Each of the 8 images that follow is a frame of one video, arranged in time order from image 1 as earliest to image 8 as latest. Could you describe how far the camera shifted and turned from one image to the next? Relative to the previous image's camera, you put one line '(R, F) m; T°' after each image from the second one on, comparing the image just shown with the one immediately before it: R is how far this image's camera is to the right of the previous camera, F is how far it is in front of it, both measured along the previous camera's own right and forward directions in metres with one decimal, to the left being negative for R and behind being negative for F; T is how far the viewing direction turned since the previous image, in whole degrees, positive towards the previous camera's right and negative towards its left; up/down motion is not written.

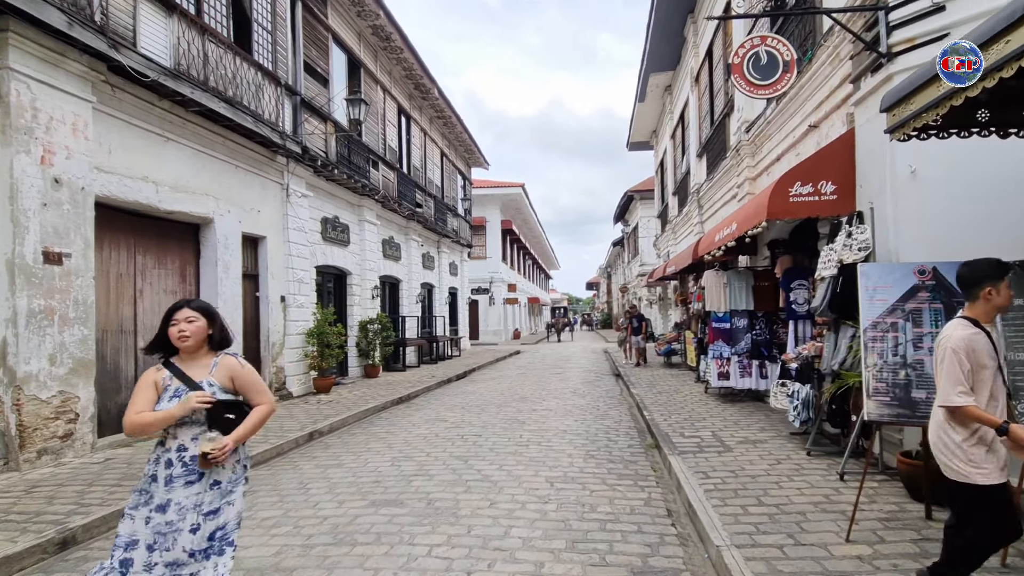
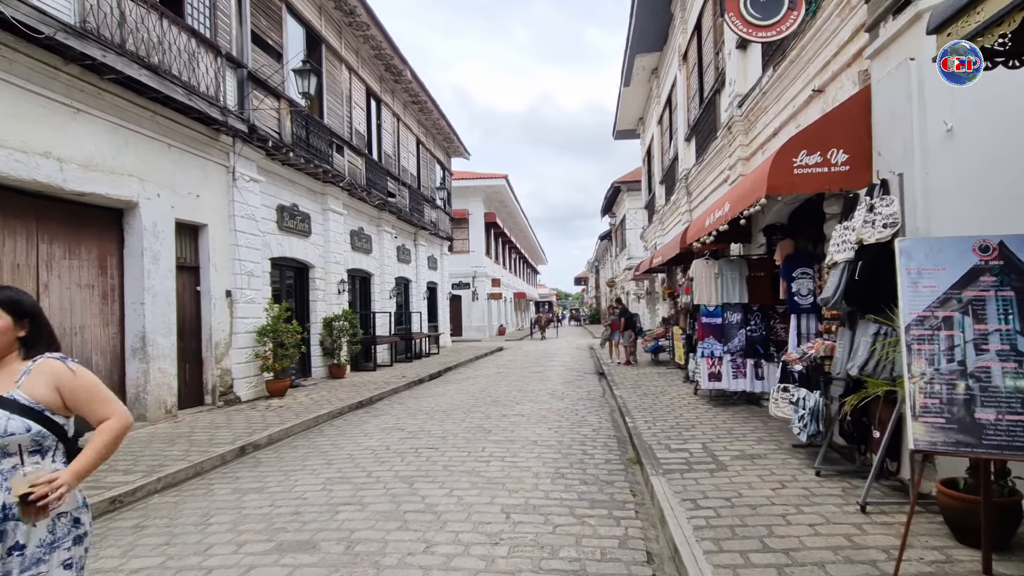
(+0.4, +0.9) m; +1°
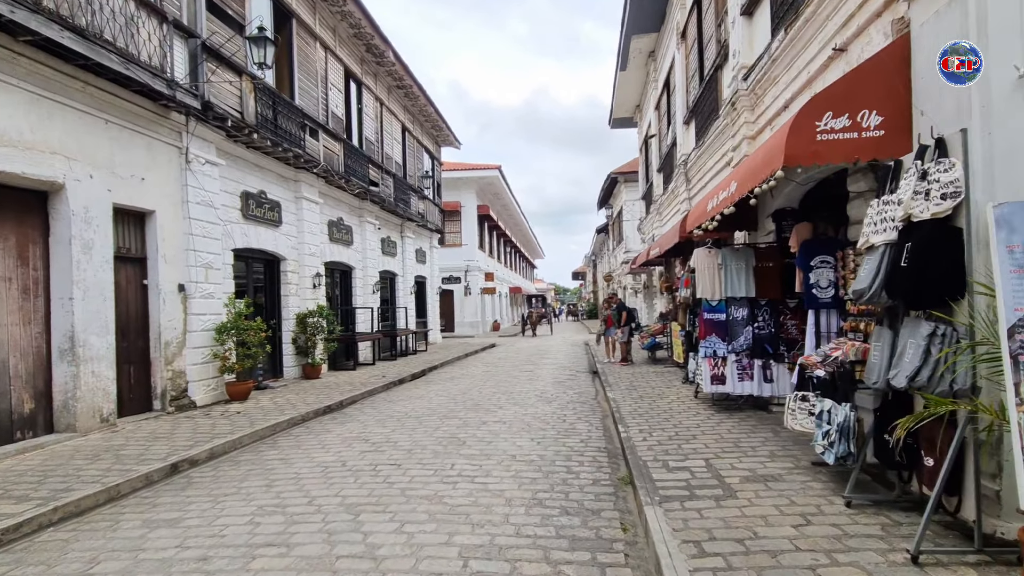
(+0.3, +0.8) m; 0°
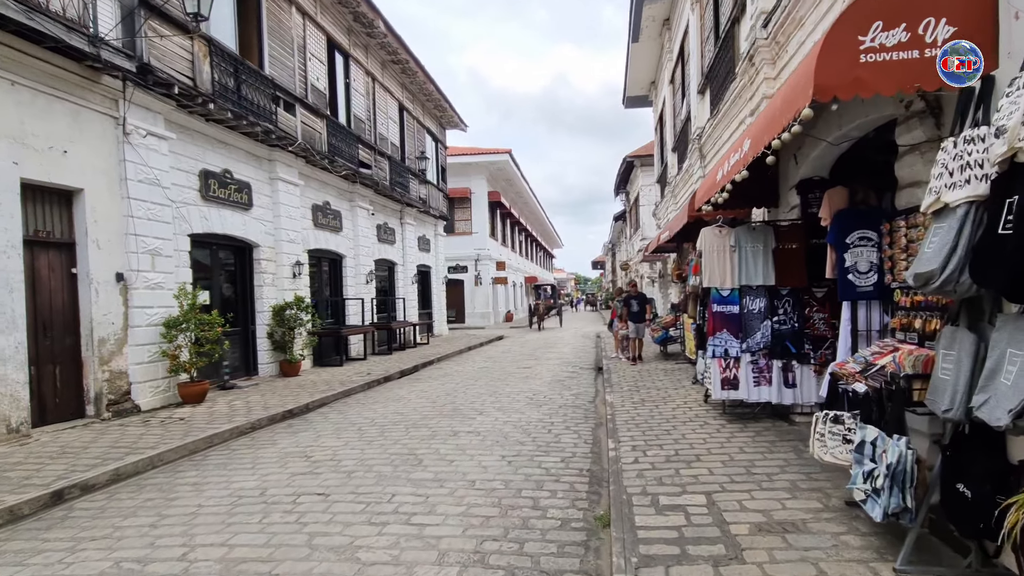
(+0.6, +1.0) m; -2°
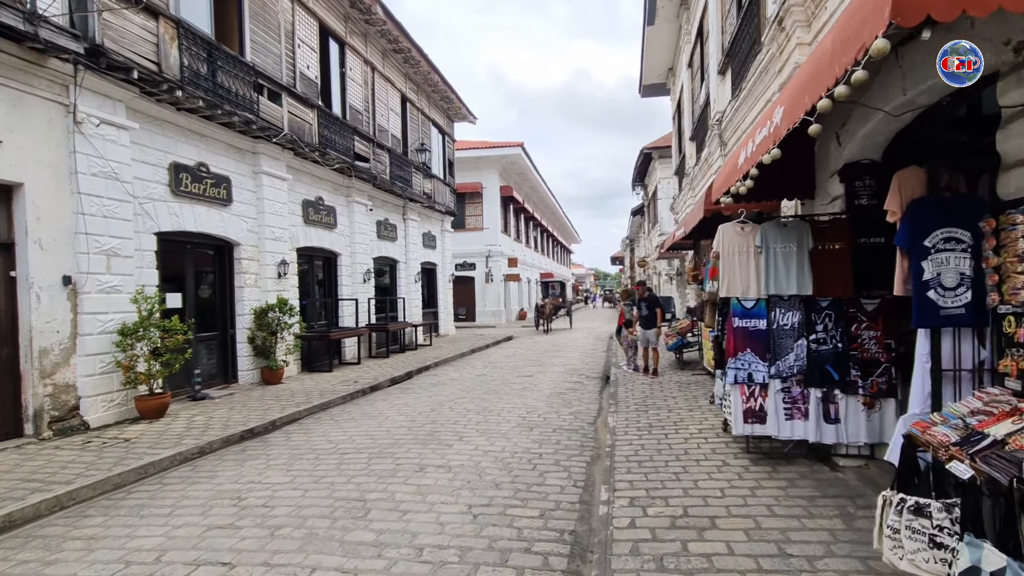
(+0.5, +1.0) m; -3°
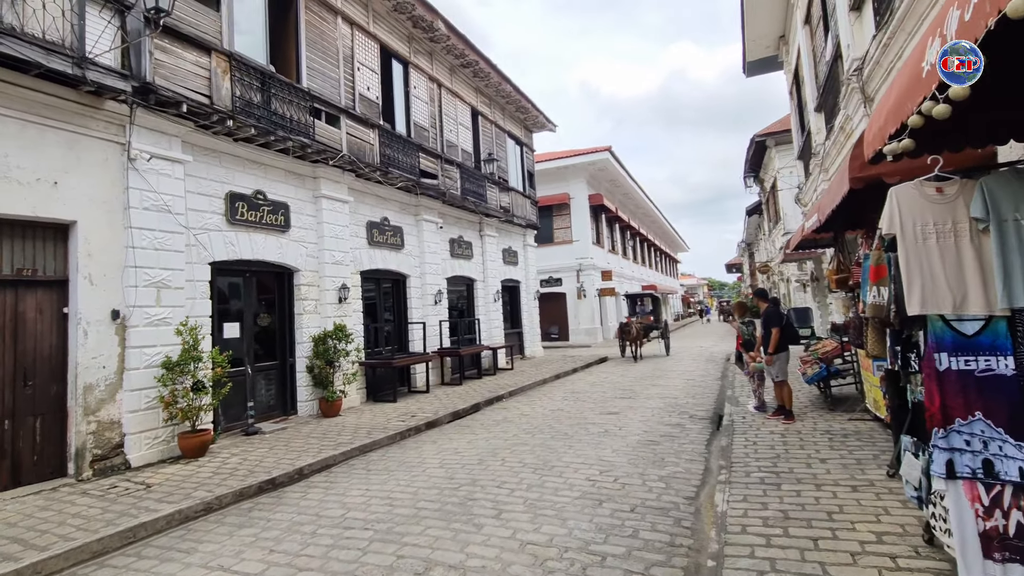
(+0.6, +1.7) m; -14°
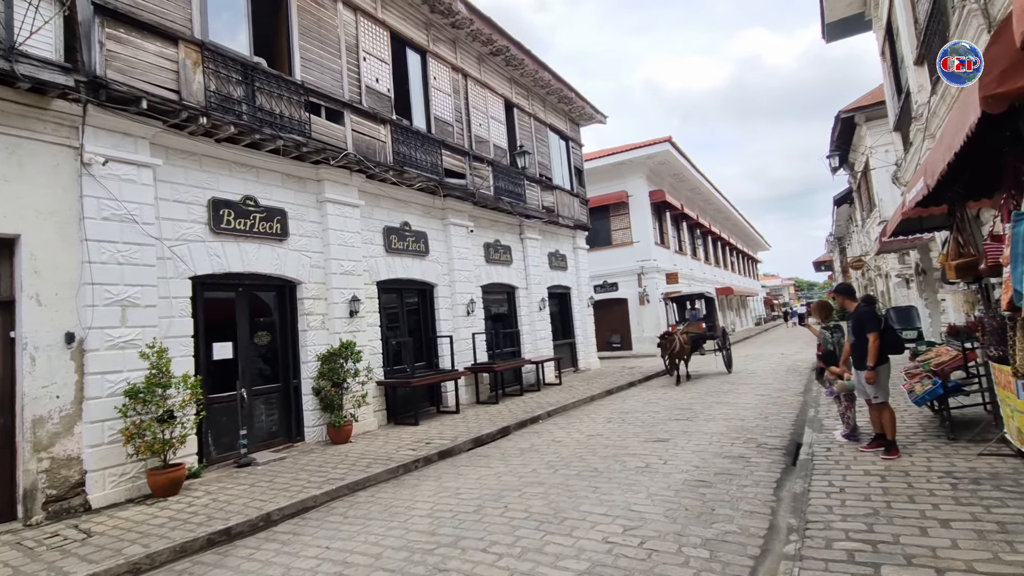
(+0.8, +1.2) m; -8°
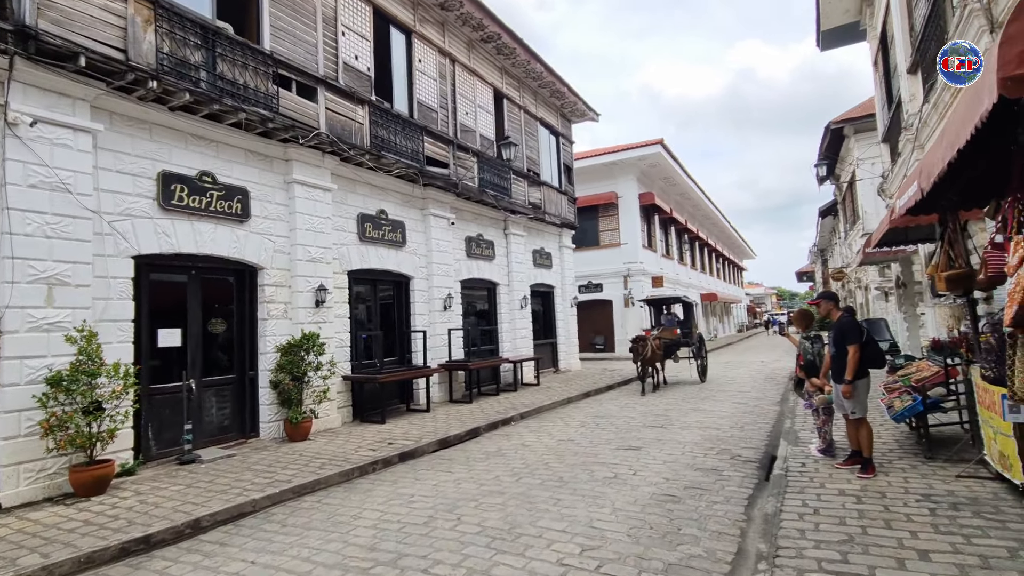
(+0.2, +0.4) m; +2°
